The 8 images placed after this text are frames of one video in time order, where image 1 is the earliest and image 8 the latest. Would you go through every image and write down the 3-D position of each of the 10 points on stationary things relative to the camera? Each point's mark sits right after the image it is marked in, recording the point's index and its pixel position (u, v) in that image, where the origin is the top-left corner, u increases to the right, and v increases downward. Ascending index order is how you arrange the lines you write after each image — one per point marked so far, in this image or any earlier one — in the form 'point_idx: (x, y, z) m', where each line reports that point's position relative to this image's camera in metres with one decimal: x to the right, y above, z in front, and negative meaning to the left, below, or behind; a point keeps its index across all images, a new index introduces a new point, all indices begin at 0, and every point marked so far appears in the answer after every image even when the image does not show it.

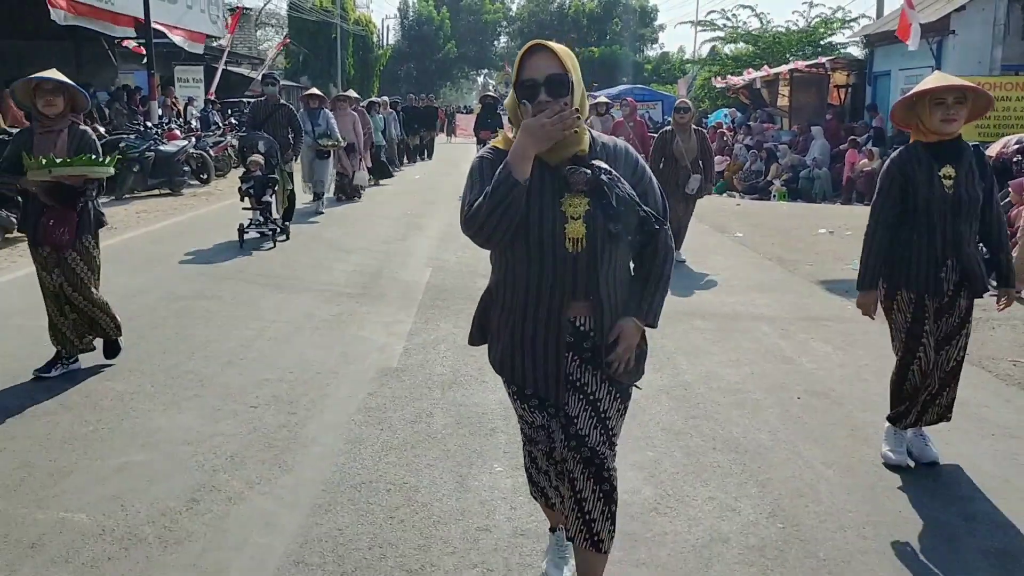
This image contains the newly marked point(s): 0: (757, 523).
0: (+0.9, -0.9, +3.6) m
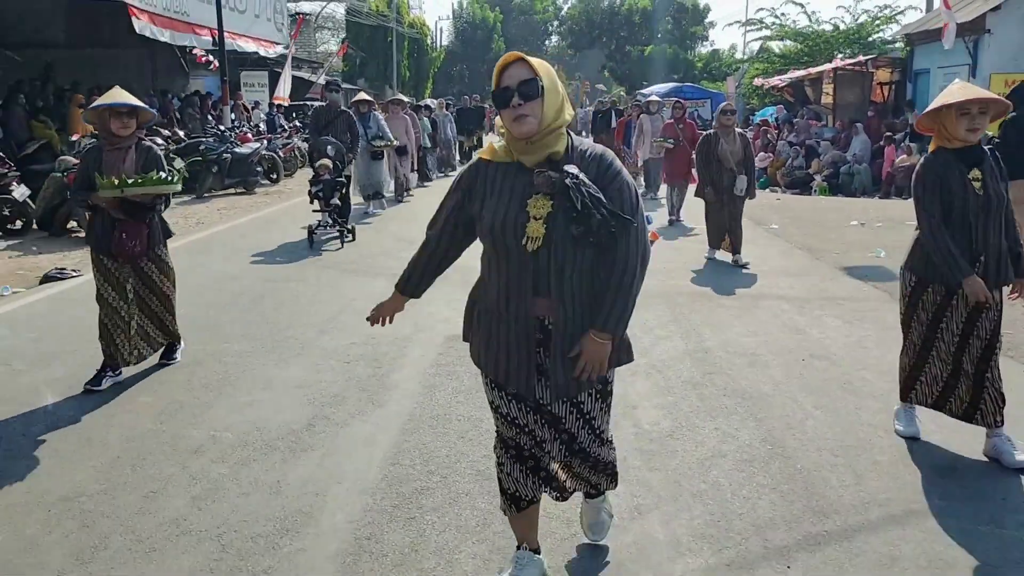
0: (+1.1, -0.8, +4.6) m
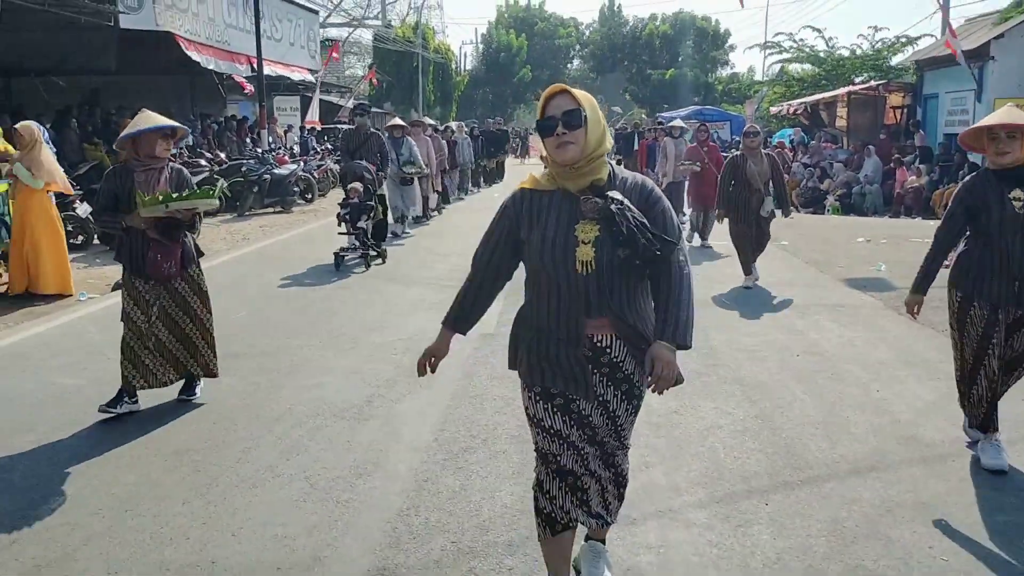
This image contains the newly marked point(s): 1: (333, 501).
0: (+1.3, -0.7, +5.4) m
1: (-0.8, -0.9, +4.1) m
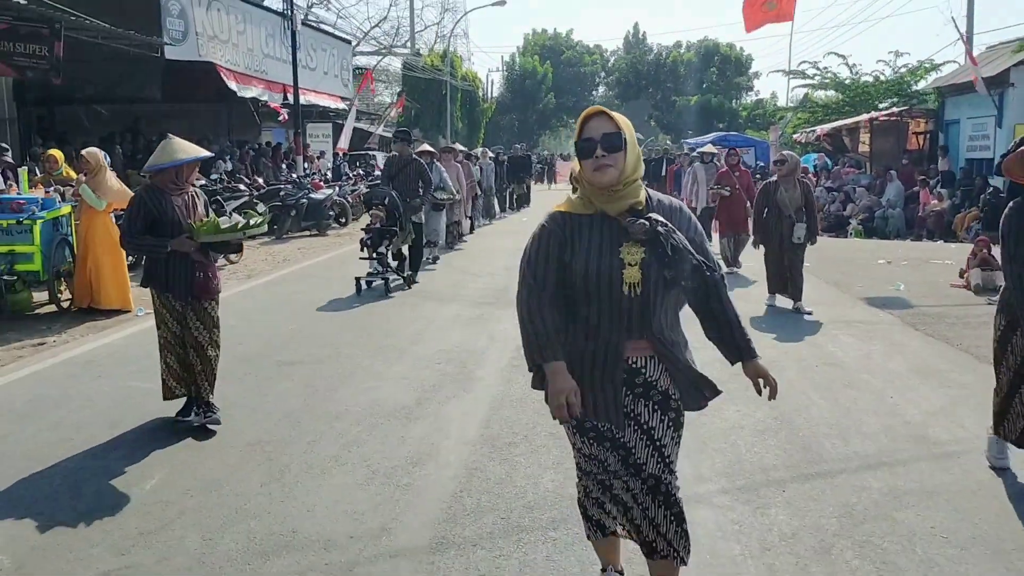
0: (+1.5, -0.8, +5.8) m
1: (-0.6, -1.0, +4.6) m
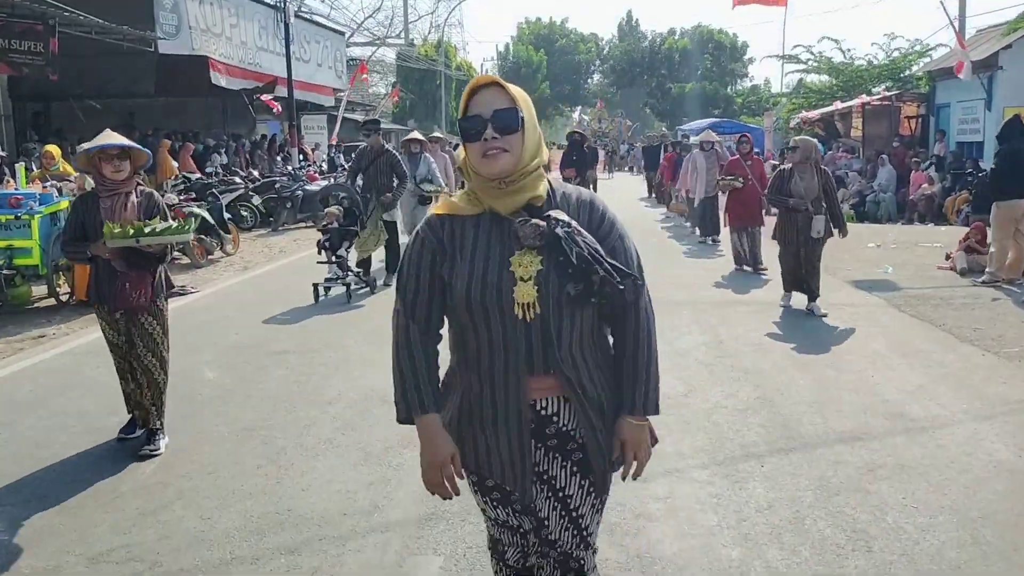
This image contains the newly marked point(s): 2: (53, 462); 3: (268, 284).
0: (+1.5, -0.7, +5.9) m
1: (-0.6, -0.9, +4.7) m
2: (-2.4, -0.9, +5.0) m
3: (-2.9, 0.0, +11.1) m
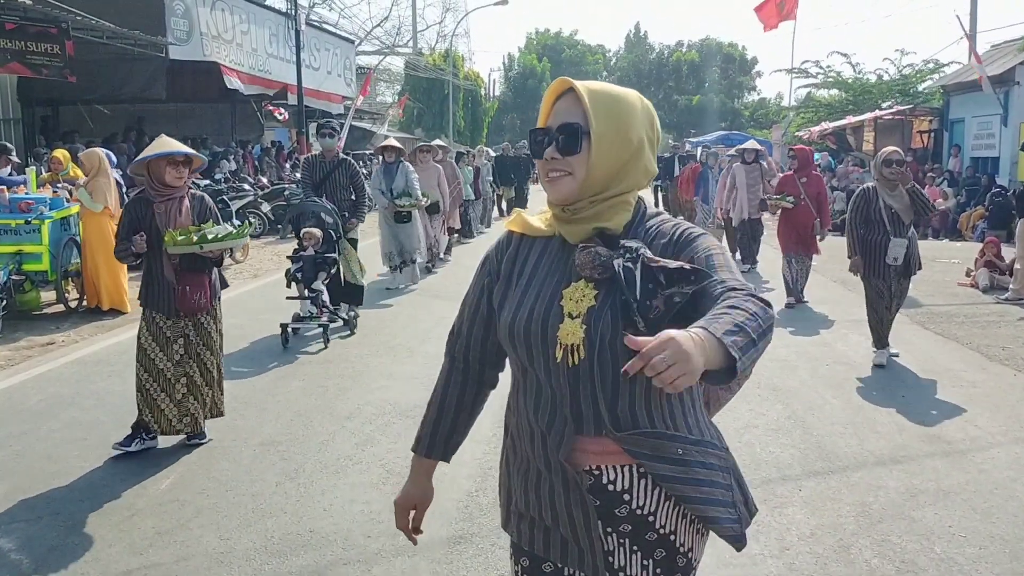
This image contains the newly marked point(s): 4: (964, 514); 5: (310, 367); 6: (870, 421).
0: (+1.6, -0.8, +5.8) m
1: (-0.5, -0.9, +4.6) m
2: (-2.3, -1.0, +4.8) m
3: (-2.7, -0.1, +10.9) m
4: (+2.0, -1.0, +4.3) m
5: (-1.5, -0.6, +7.0) m
6: (+2.2, -0.8, +5.8) m
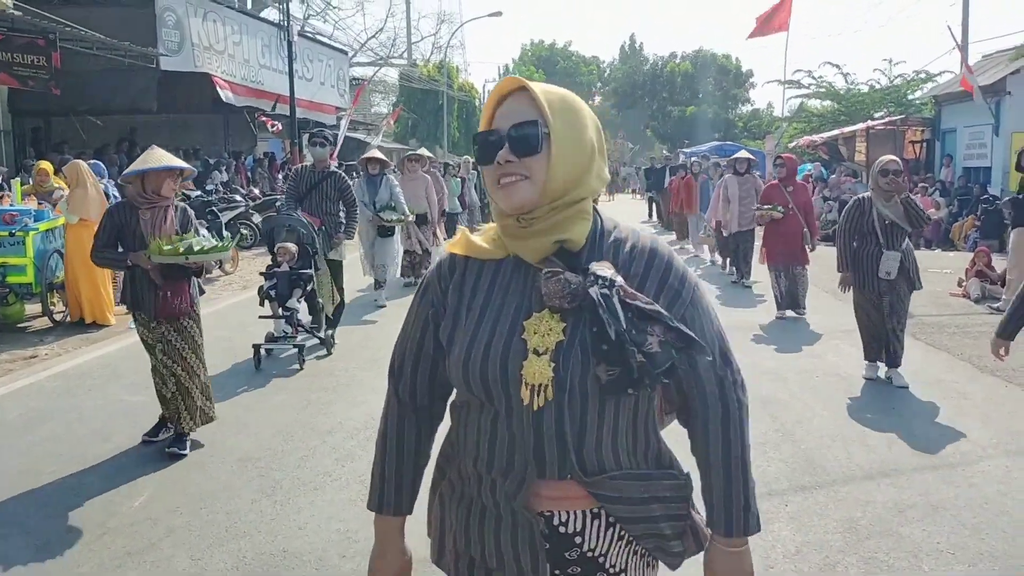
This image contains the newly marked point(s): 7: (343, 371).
0: (+1.5, -0.9, +5.7) m
1: (-0.6, -1.0, +4.5) m
2: (-2.4, -1.0, +4.7) m
3: (-2.8, -0.2, +10.8) m
4: (+2.0, -1.1, +4.2) m
5: (-1.6, -0.7, +6.9) m
6: (+2.1, -0.9, +5.7) m
7: (-1.3, -0.6, +7.2) m
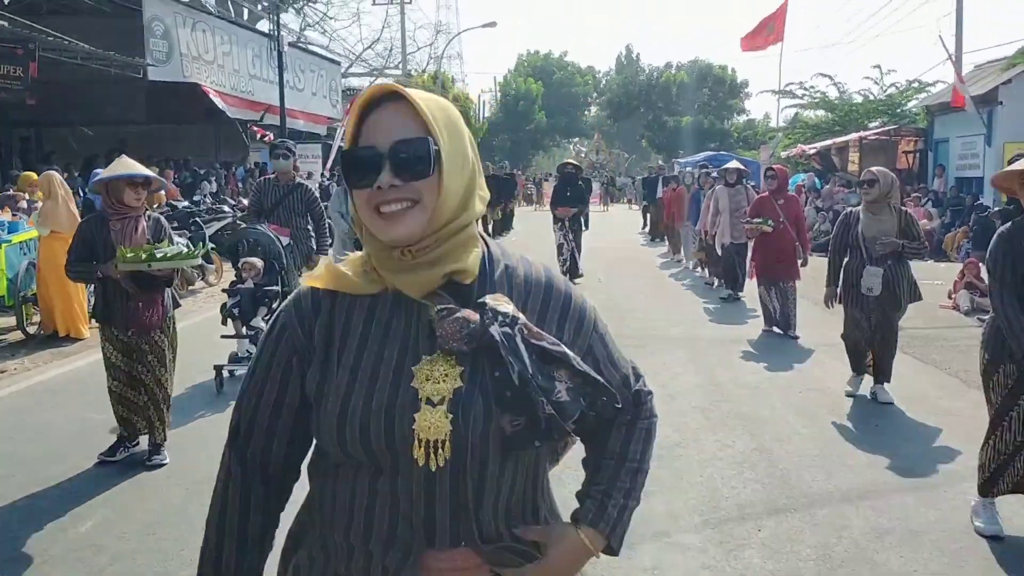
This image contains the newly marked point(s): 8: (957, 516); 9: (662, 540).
0: (+1.4, -1.0, +5.5) m
1: (-0.8, -1.1, +4.3) m
2: (-2.5, -1.1, +4.5) m
3: (-3.0, -0.3, +10.7) m
4: (+1.8, -1.1, +4.0) m
5: (-1.8, -0.8, +6.7) m
6: (+1.9, -1.0, +5.6) m
7: (-1.5, -0.7, +7.1) m
8: (+2.1, -1.1, +4.5) m
9: (+0.7, -1.1, +4.2) m
